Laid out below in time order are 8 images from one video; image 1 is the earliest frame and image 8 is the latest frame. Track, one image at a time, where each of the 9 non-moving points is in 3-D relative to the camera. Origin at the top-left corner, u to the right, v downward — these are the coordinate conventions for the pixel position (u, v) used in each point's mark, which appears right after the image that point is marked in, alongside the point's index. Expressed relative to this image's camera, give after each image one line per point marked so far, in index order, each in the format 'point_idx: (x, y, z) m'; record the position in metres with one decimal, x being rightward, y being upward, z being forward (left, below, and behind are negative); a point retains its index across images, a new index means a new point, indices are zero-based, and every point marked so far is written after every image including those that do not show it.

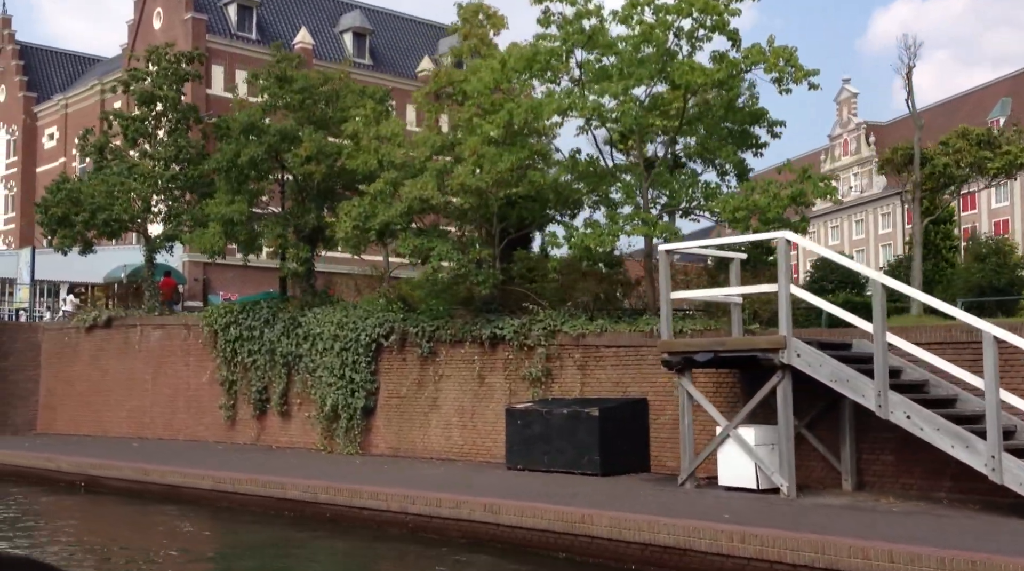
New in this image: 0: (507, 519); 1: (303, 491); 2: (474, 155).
0: (-0.1, -2.5, +13.3) m
1: (-2.8, -2.8, +16.7) m
2: (-0.6, +2.2, +20.1) m
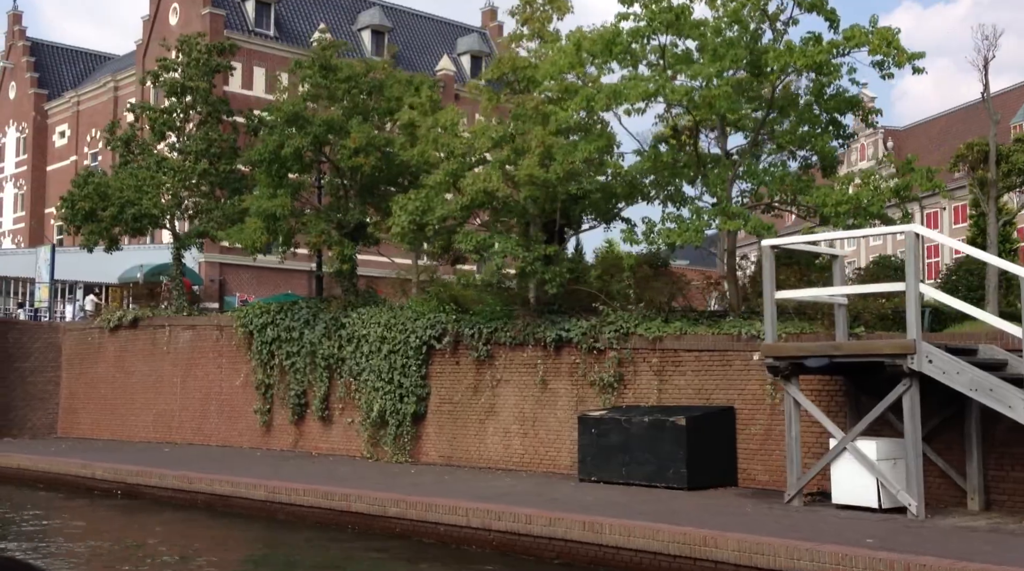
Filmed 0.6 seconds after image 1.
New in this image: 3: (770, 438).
0: (+1.0, -2.5, +12.1) m
1: (-1.8, -2.8, +15.4) m
2: (+0.5, +2.2, +18.9) m
3: (+3.4, -2.0, +16.1) m
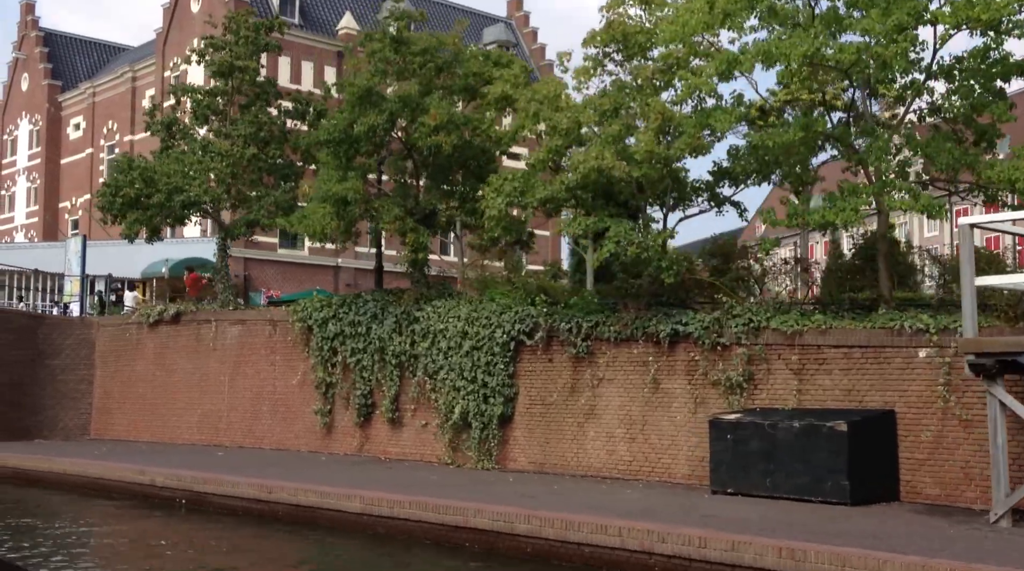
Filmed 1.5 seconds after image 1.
0: (+2.6, -2.4, +10.2) m
1: (-0.2, -2.6, +13.6) m
2: (+2.1, +2.3, +17.0) m
3: (+5.0, -1.9, +14.2) m
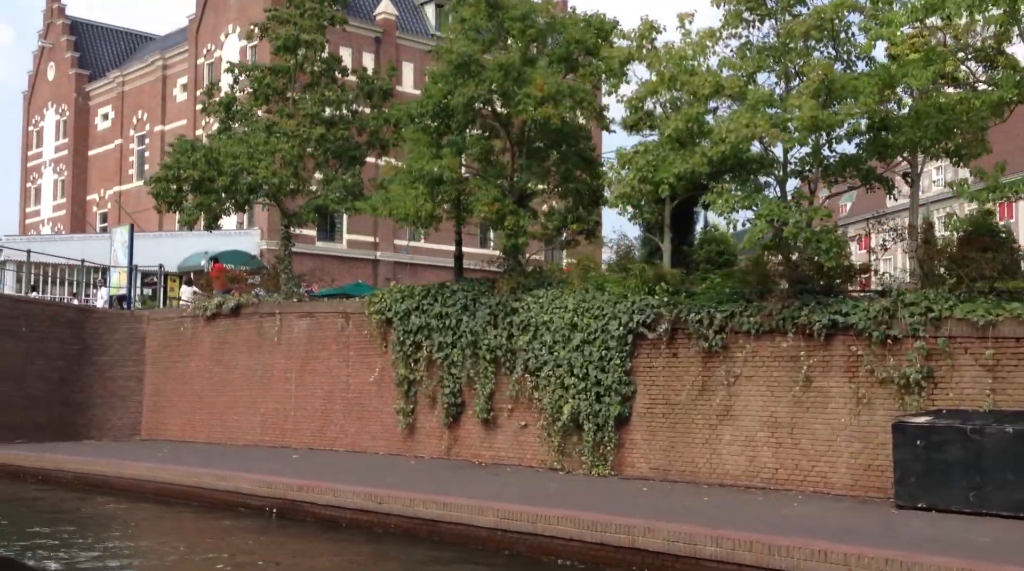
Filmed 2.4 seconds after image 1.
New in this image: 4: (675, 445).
0: (+4.2, -2.2, +8.3) m
1: (+1.5, -2.4, +11.7) m
2: (+3.8, +2.5, +15.0) m
3: (+6.7, -1.7, +12.2) m
4: (+2.4, -2.3, +17.7) m
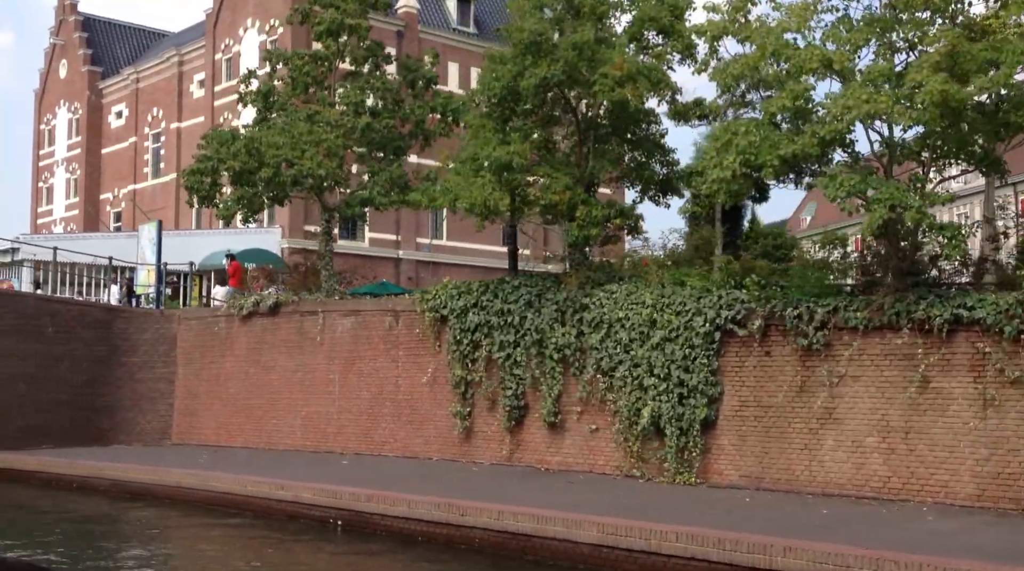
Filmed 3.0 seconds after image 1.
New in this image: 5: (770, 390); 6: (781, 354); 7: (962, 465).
0: (+5.3, -2.1, +7.0) m
1: (+2.6, -2.4, +10.4) m
2: (+4.9, +2.6, +13.8) m
3: (+7.8, -1.6, +10.9) m
4: (+3.5, -2.2, +16.4) m
5: (+3.5, -1.4, +16.4) m
6: (+3.6, -0.9, +16.3) m
7: (+5.3, -2.1, +14.2) m
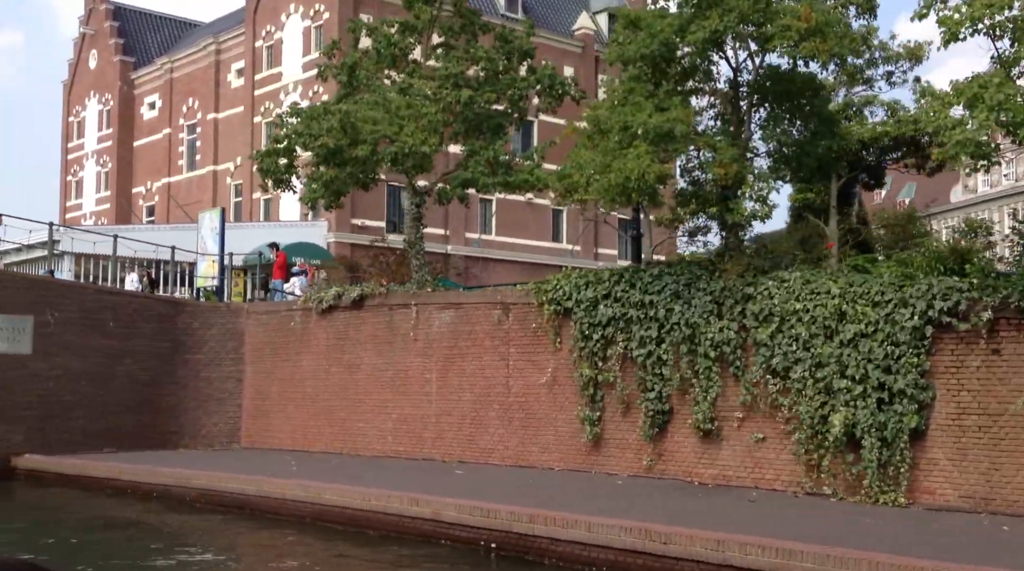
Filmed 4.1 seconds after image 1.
0: (+7.3, -2.0, +4.4) m
1: (+4.6, -2.2, +7.9) m
2: (+6.9, +2.8, +11.2) m
3: (+9.8, -1.4, +8.4) m
4: (+5.5, -2.1, +13.9) m
5: (+5.6, -1.3, +13.9) m
6: (+5.7, -0.7, +13.8) m
7: (+7.3, -1.9, +11.6) m
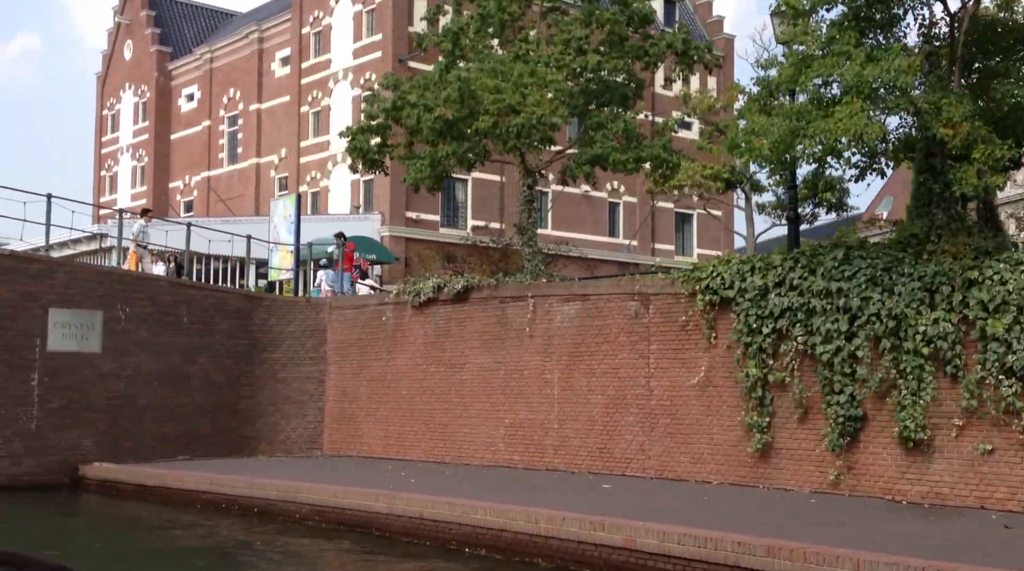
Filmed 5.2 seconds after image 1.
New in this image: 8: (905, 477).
0: (+9.2, -1.8, +1.9) m
1: (+6.6, -2.0, +5.3) m
2: (+9.0, +3.0, +8.7) m
3: (+11.8, -1.2, +5.8) m
4: (+7.6, -1.9, +11.3) m
5: (+7.7, -1.1, +11.4) m
6: (+7.8, -0.6, +11.3) m
7: (+9.4, -1.7, +9.1) m
8: (+4.9, -2.3, +15.0) m
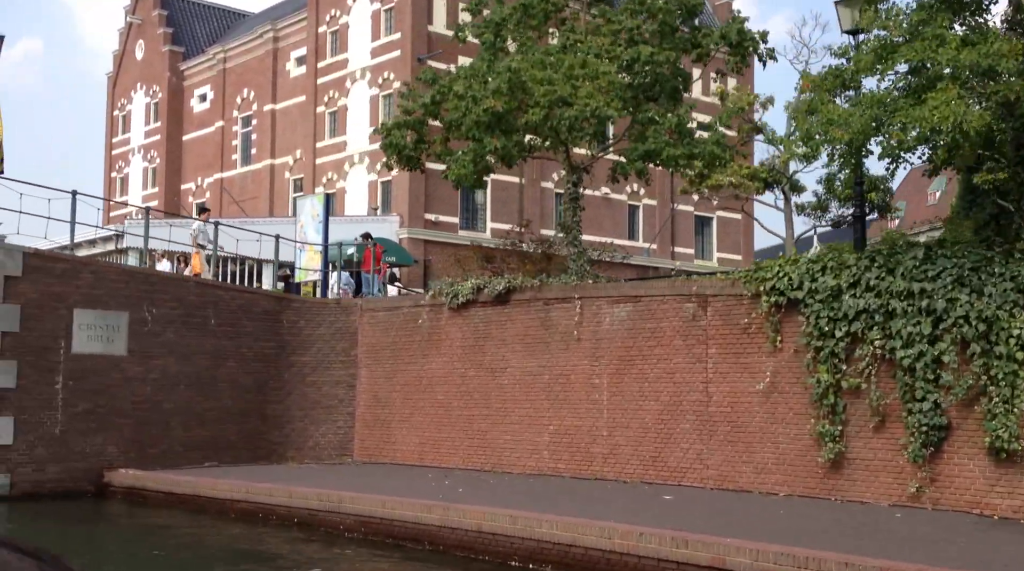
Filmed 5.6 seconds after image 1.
0: (+10.0, -1.7, +0.9) m
1: (+7.3, -2.0, +4.4) m
2: (+9.7, +3.0, +7.7) m
3: (+12.6, -1.2, +4.8) m
4: (+8.4, -1.9, +10.4) m
5: (+8.4, -1.1, +10.4) m
6: (+8.5, -0.6, +10.3) m
7: (+10.1, -1.7, +8.1) m
8: (+5.6, -2.3, +14.1) m
